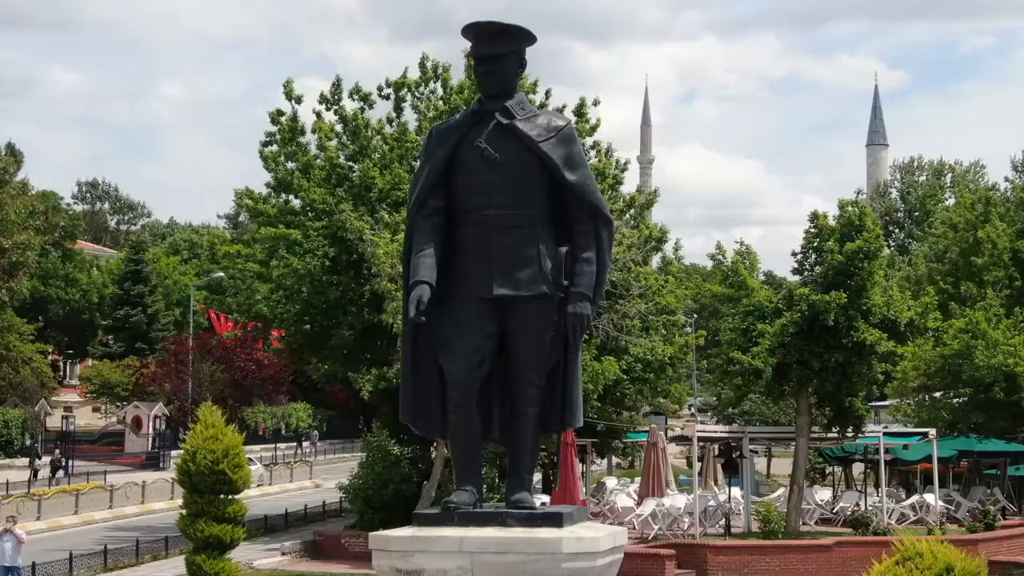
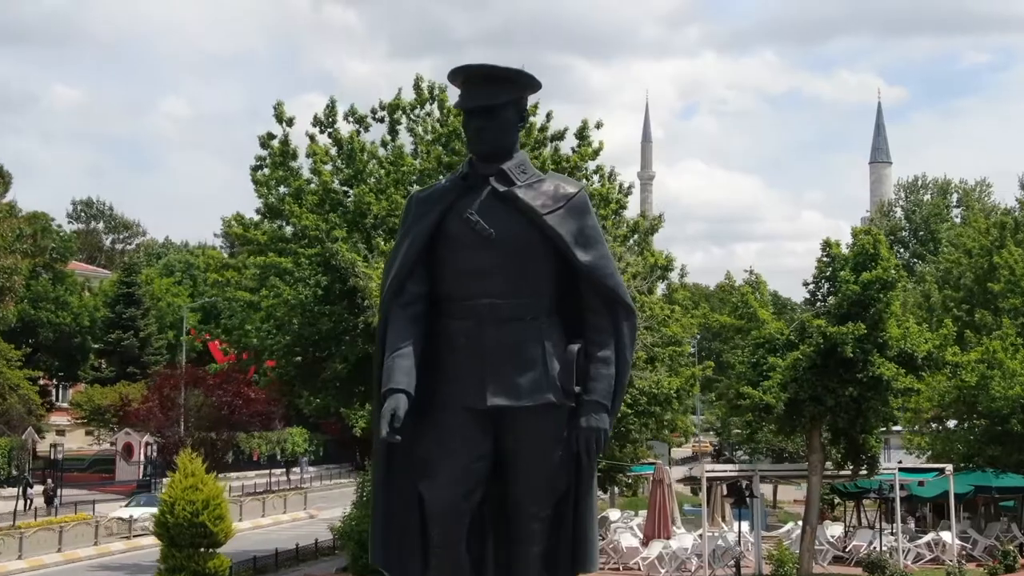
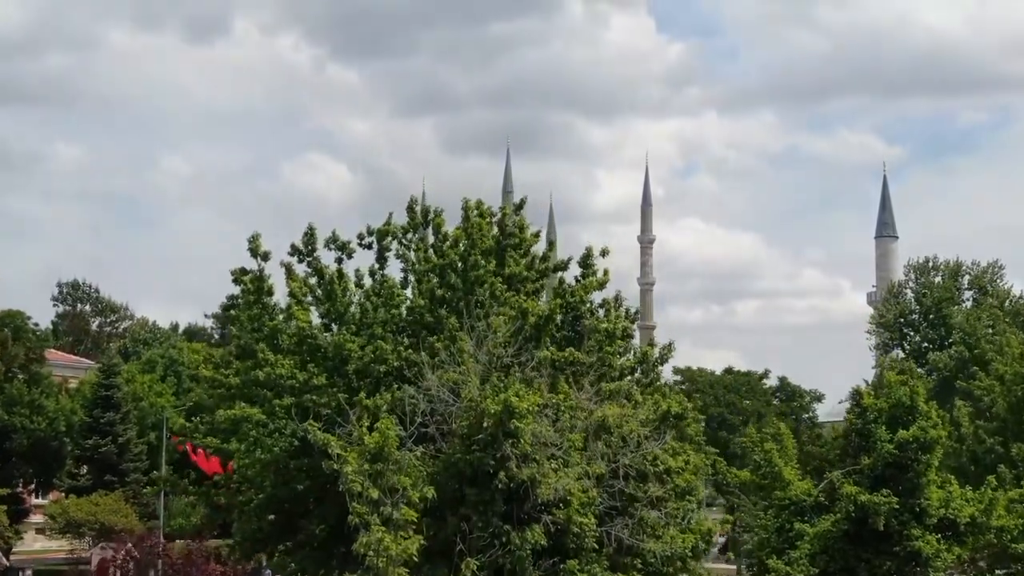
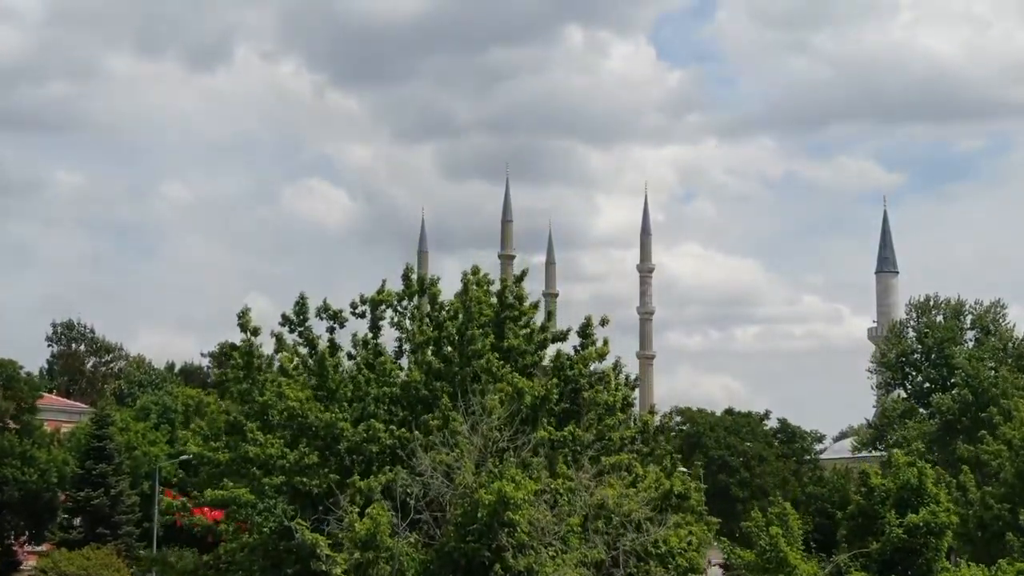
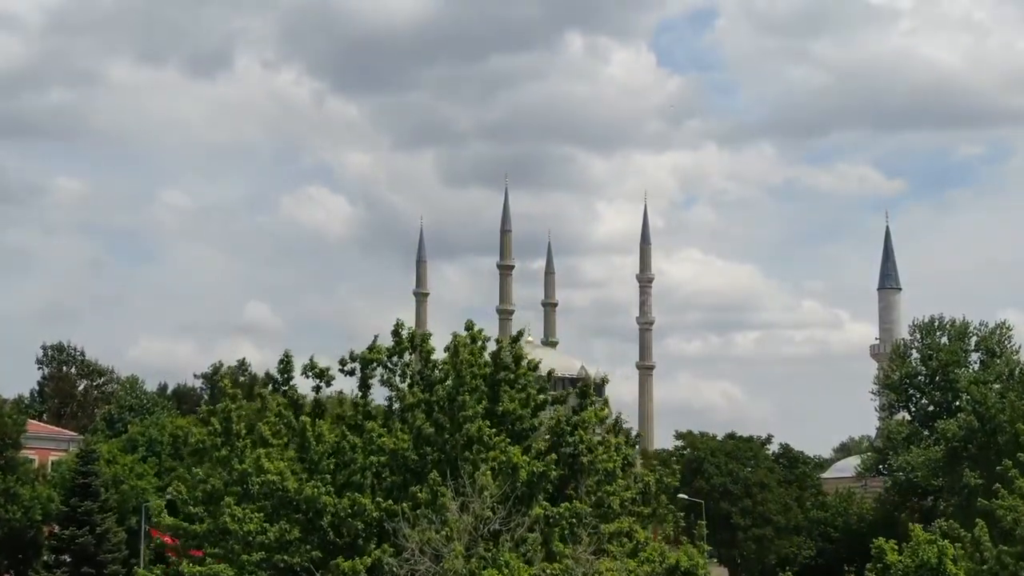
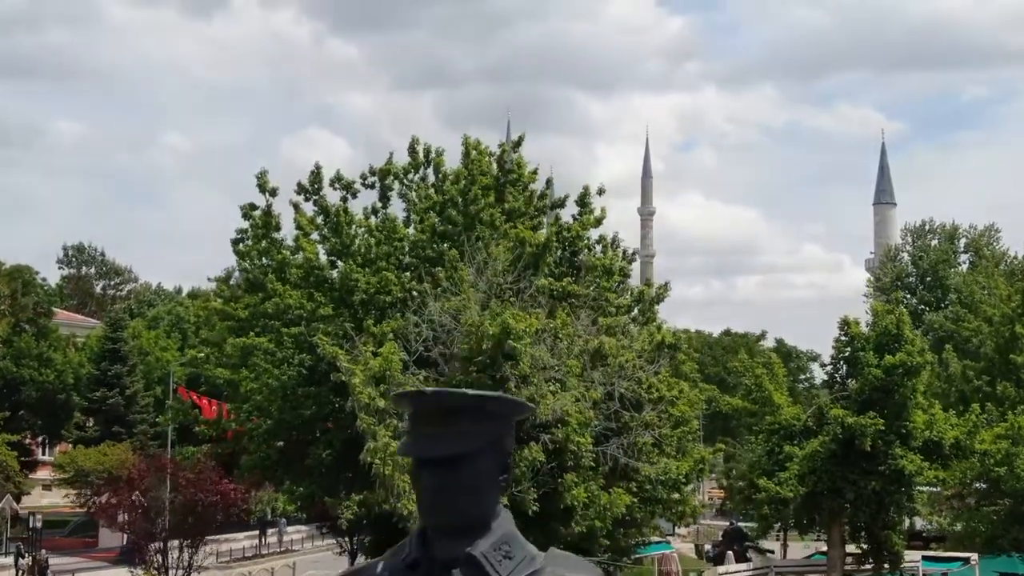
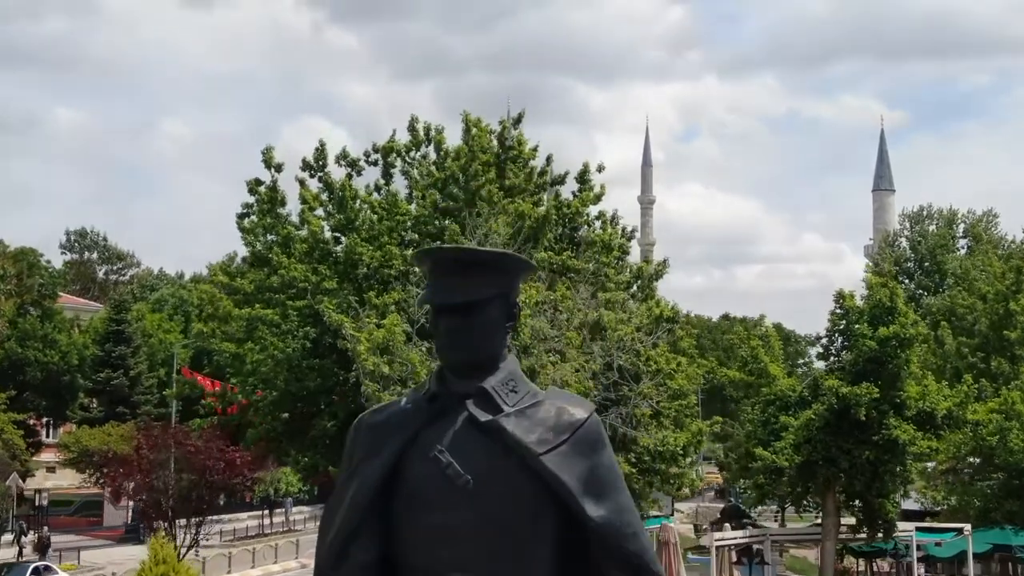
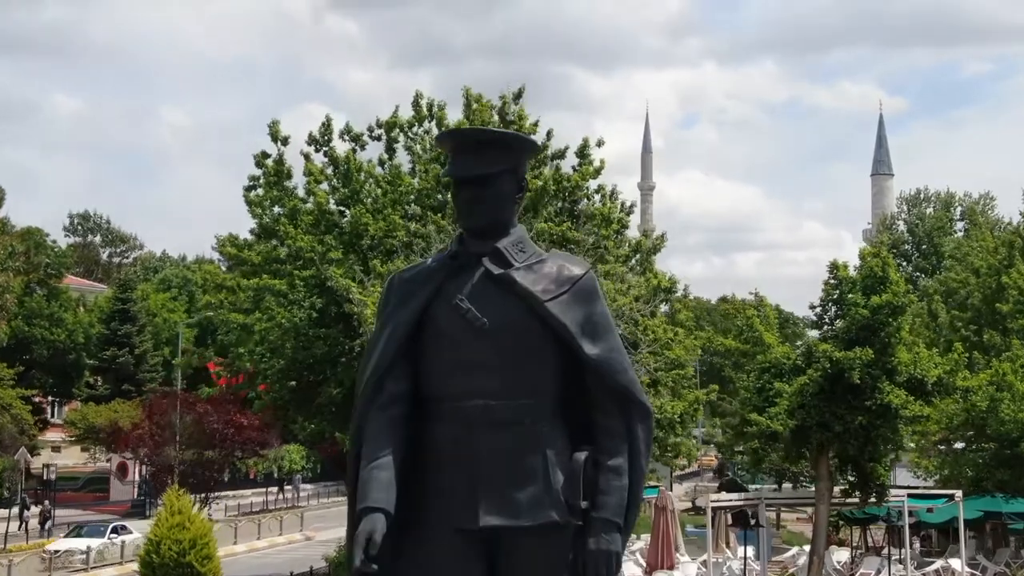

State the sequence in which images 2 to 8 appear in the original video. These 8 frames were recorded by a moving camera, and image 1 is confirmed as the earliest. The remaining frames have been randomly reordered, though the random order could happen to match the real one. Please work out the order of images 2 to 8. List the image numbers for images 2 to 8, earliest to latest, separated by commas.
2, 8, 7, 6, 3, 4, 5
